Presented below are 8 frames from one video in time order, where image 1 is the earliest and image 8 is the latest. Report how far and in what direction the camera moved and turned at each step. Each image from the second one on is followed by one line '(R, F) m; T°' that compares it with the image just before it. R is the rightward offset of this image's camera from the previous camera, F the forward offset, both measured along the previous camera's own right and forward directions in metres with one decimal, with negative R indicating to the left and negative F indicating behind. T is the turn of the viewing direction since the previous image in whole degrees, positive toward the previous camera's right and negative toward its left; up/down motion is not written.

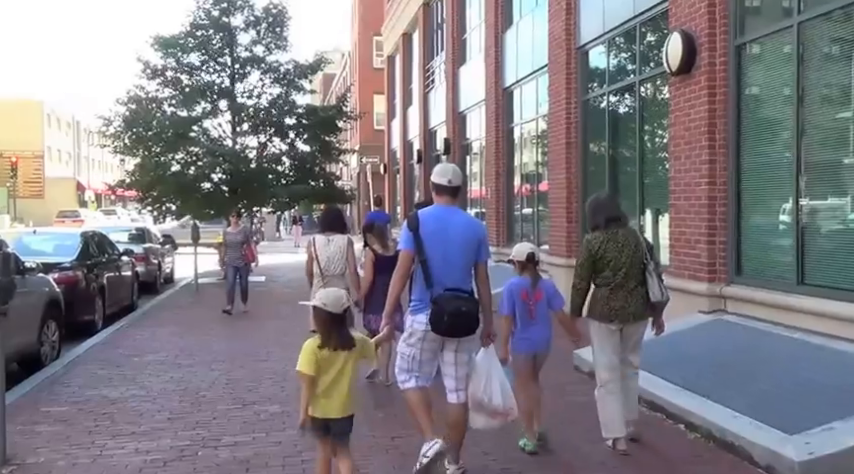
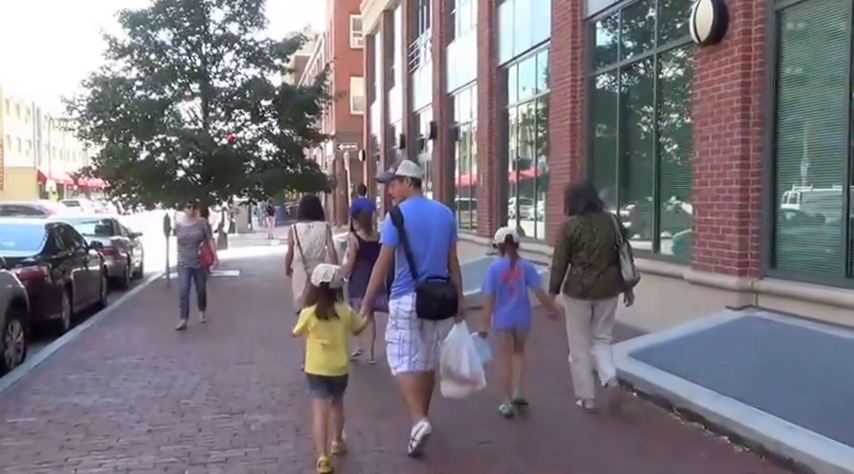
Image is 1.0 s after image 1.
(-0.3, +0.7) m; +2°
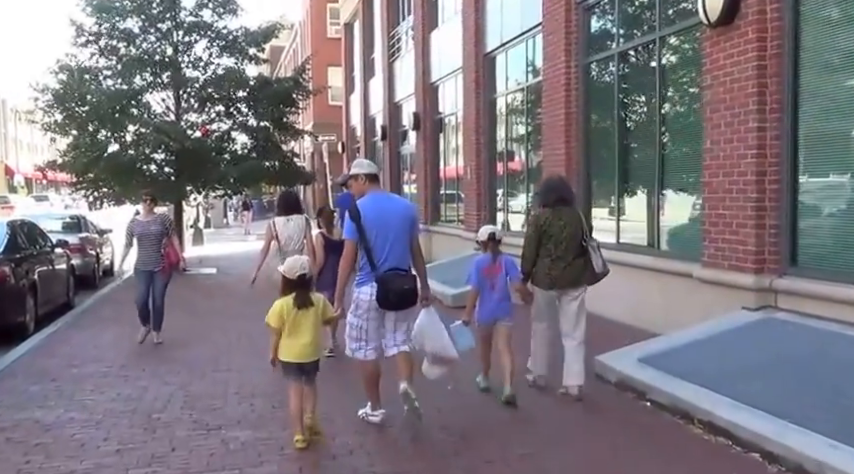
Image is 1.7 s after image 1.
(-0.1, +0.5) m; +2°
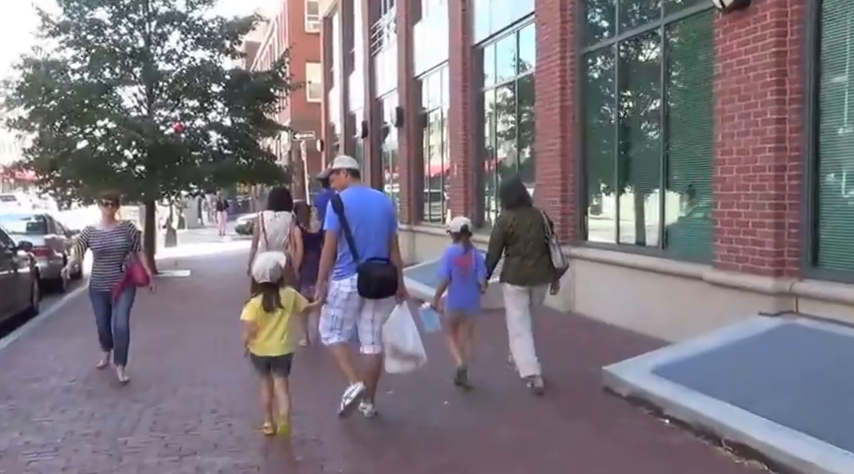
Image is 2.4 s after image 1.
(-0.1, +0.5) m; +2°
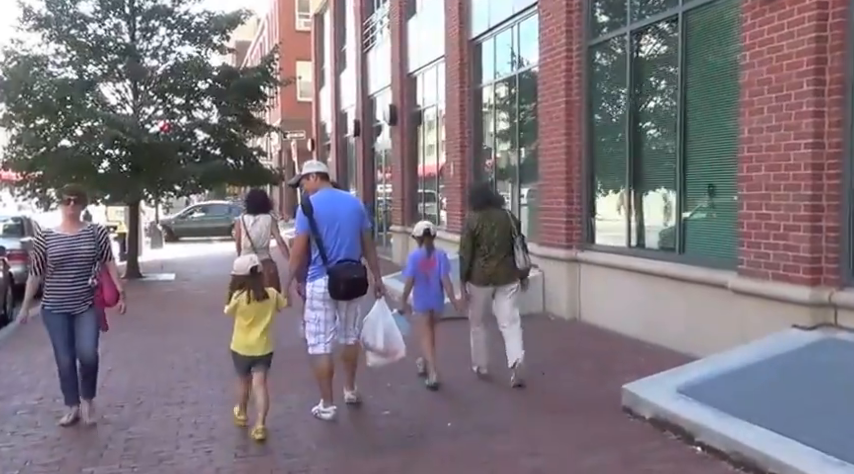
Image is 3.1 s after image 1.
(-0.1, +0.6) m; +1°
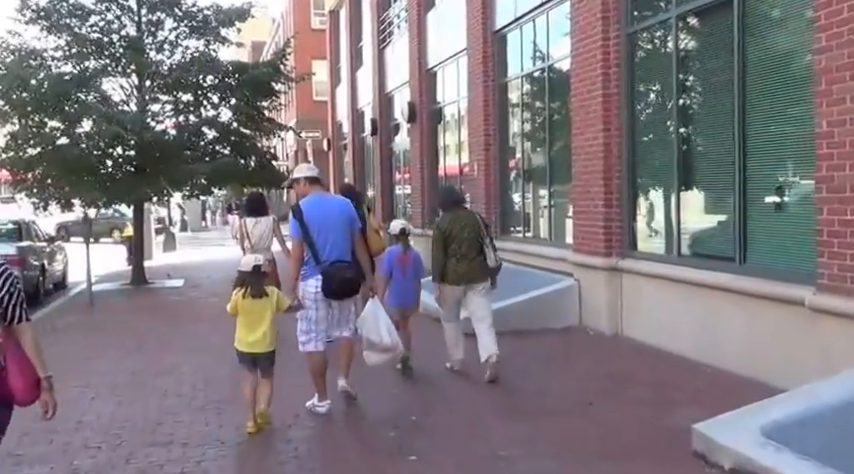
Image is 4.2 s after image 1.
(-0.1, +0.8) m; -1°
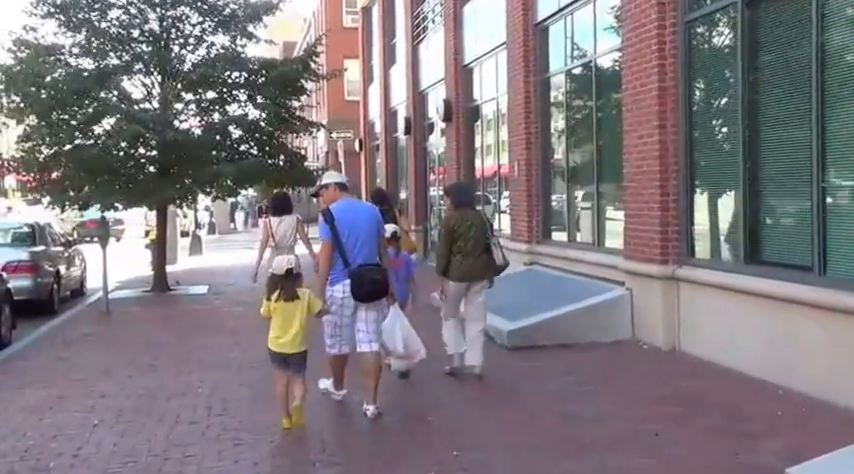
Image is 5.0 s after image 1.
(-0.1, +0.6) m; -2°
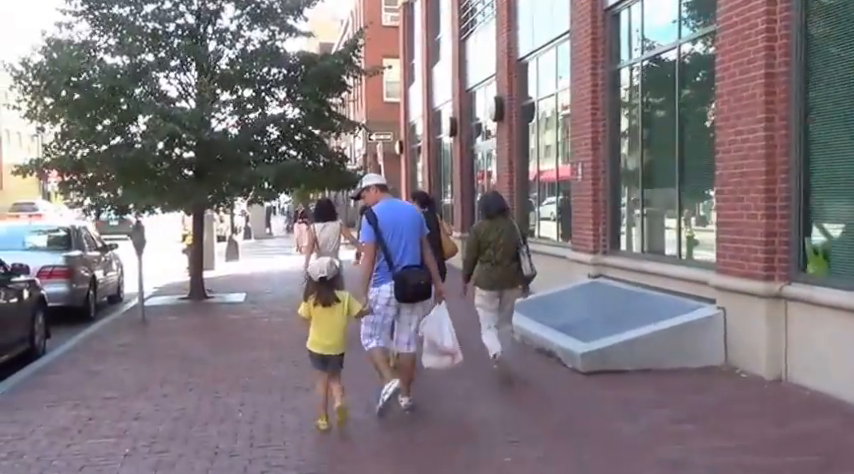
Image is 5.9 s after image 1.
(-0.3, +0.8) m; -2°
